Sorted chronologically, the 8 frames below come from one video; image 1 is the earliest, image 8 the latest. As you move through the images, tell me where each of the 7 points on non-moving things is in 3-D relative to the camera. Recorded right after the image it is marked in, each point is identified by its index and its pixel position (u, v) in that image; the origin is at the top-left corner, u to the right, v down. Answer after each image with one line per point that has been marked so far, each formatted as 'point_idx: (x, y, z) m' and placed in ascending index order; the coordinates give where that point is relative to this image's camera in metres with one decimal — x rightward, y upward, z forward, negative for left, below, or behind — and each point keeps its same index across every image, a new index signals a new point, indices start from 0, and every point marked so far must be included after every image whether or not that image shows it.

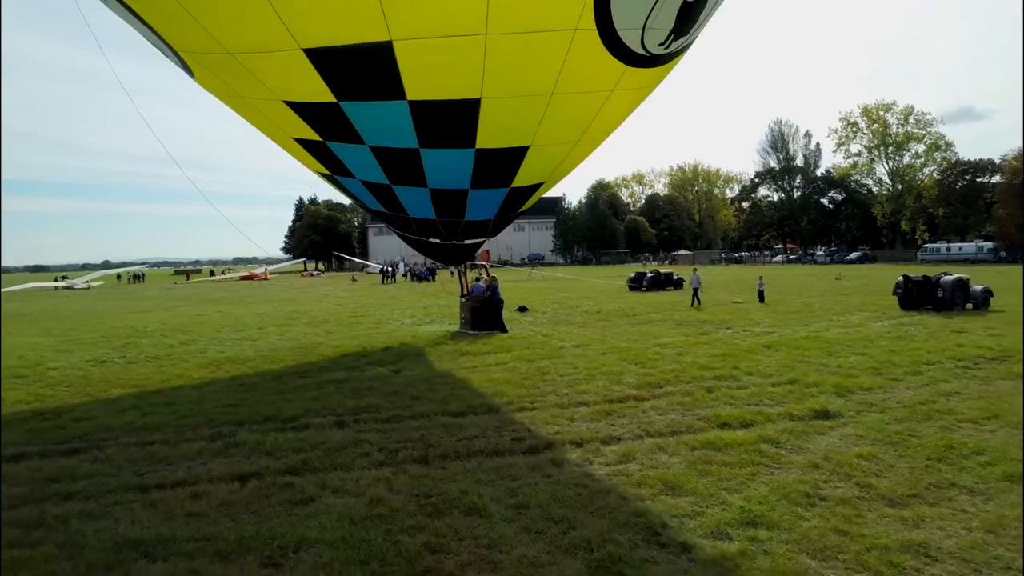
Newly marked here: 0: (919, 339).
0: (+5.6, -0.7, +9.1) m
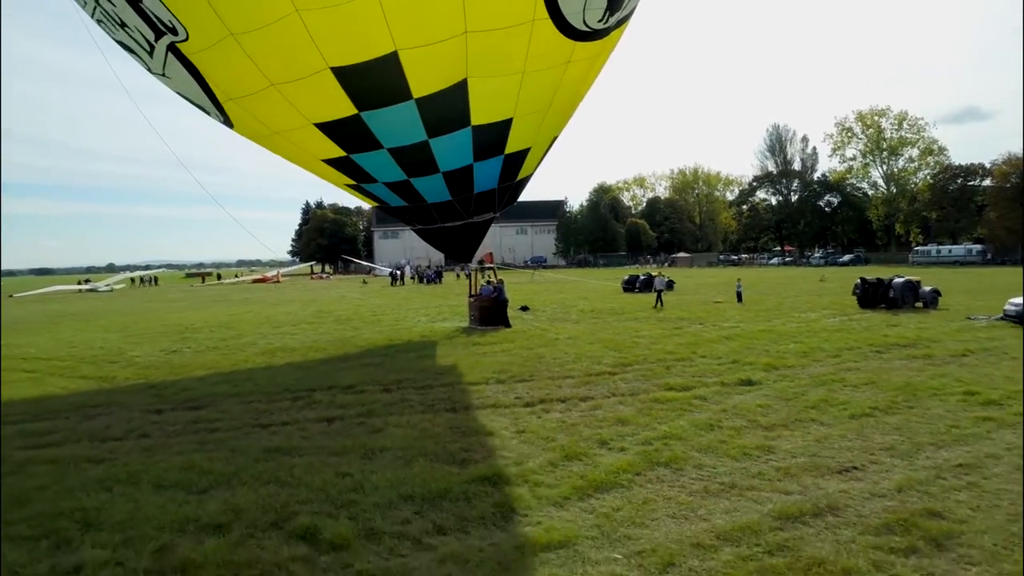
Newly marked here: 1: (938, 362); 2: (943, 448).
0: (+5.6, -0.7, +10.8) m
1: (+5.2, -0.9, +8.0) m
2: (+3.0, -1.1, +4.7) m
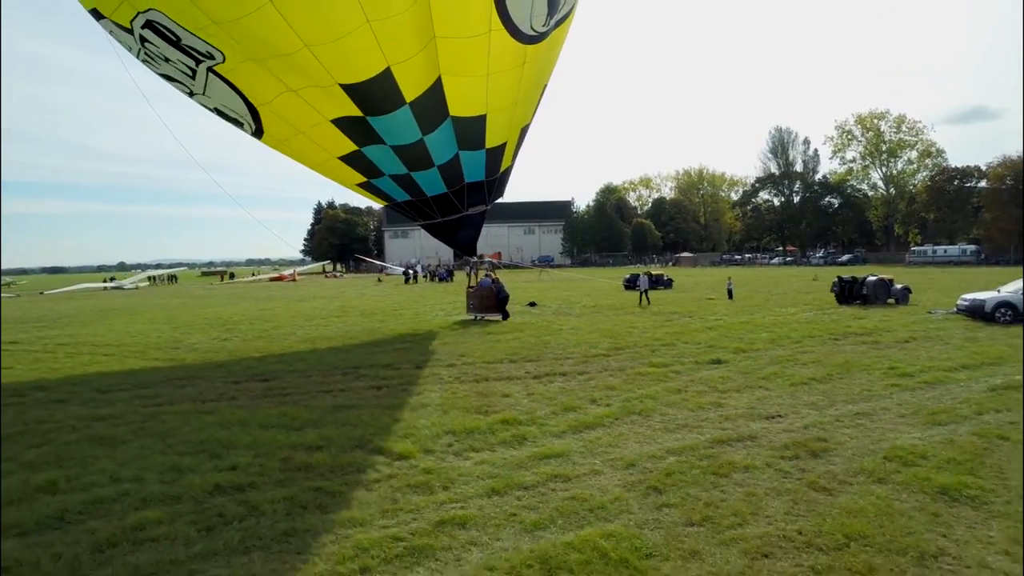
0: (+5.8, -0.6, +12.3) m
1: (+5.3, -0.8, +9.4) m
2: (+3.2, -1.1, +6.2) m
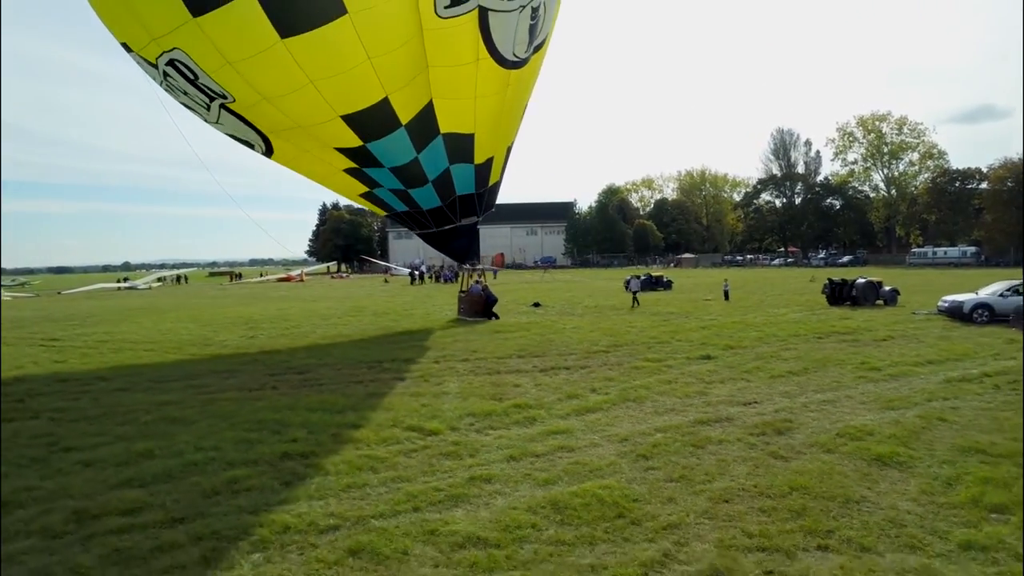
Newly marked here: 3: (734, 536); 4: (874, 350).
0: (+5.9, -0.7, +13.1) m
1: (+5.4, -0.9, +10.3) m
2: (+3.3, -1.1, +7.0) m
3: (+1.2, -1.3, +3.4) m
4: (+5.3, -0.9, +9.7) m
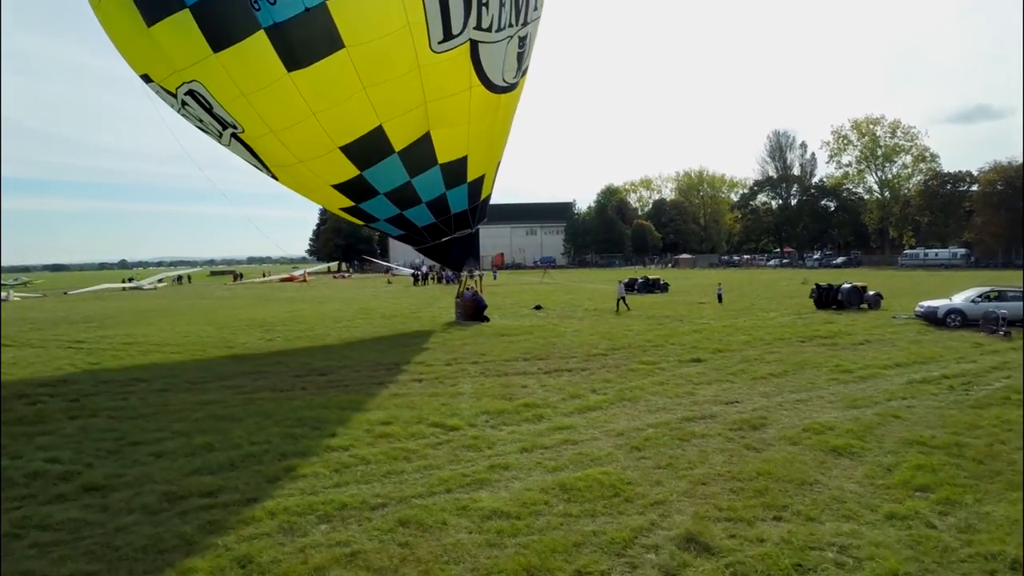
0: (+6.0, -0.8, +14.0) m
1: (+5.5, -1.0, +11.1) m
2: (+3.4, -1.2, +7.9) m
3: (+1.3, -1.4, +4.2) m
4: (+5.4, -1.0, +10.6) m
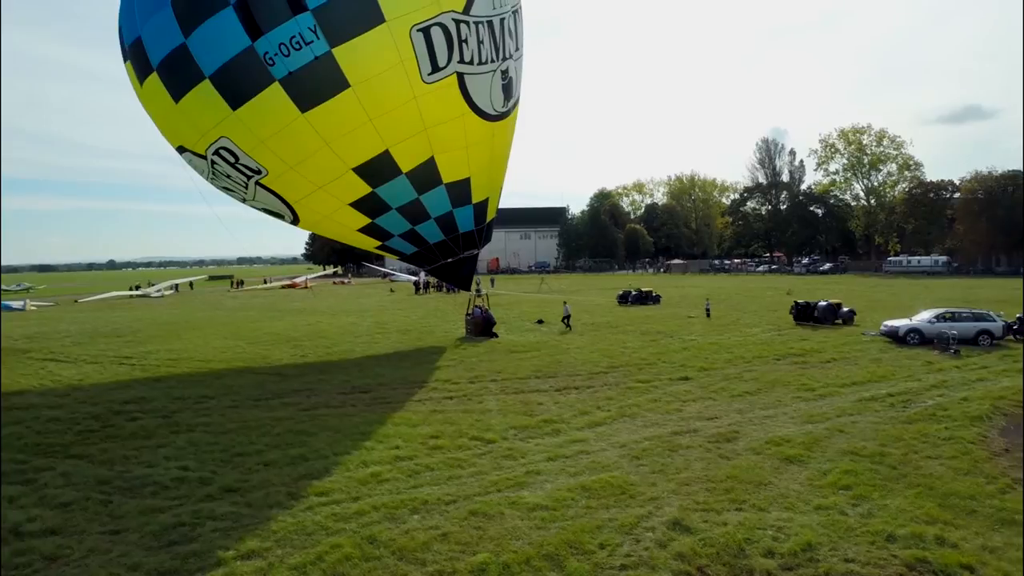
0: (+6.2, -1.3, +15.7) m
1: (+5.8, -1.5, +12.8) m
2: (+3.7, -1.8, +9.5) m
3: (+1.6, -1.9, +5.9) m
4: (+5.7, -1.6, +12.3) m
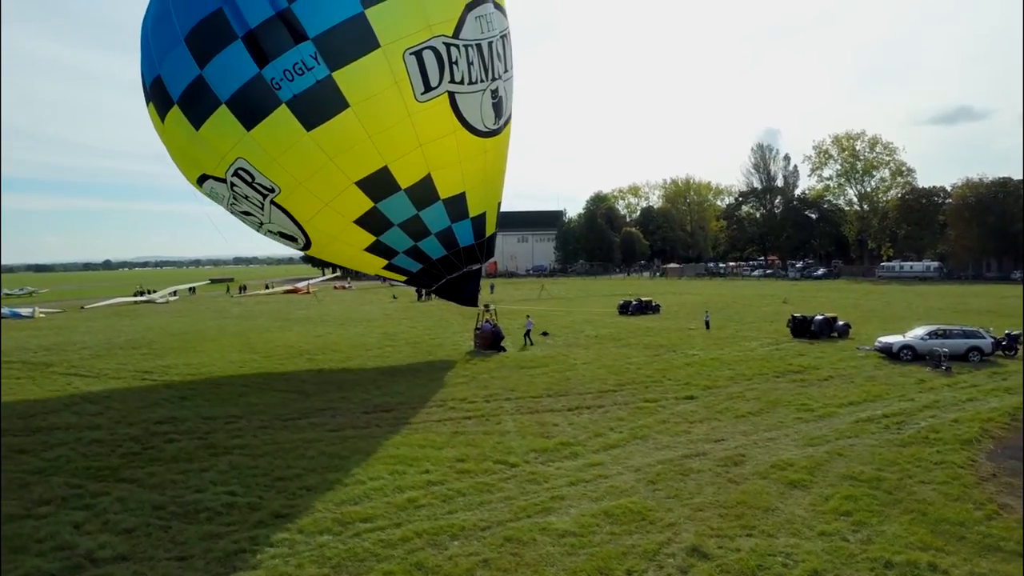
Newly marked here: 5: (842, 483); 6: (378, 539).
0: (+6.5, -1.8, +16.3) m
1: (+6.0, -2.0, +13.4) m
2: (+3.9, -2.2, +10.1) m
3: (+1.9, -2.4, +6.5) m
4: (+5.9, -2.0, +12.9) m
5: (+3.9, -2.3, +7.7) m
6: (-1.3, -2.4, +6.4) m
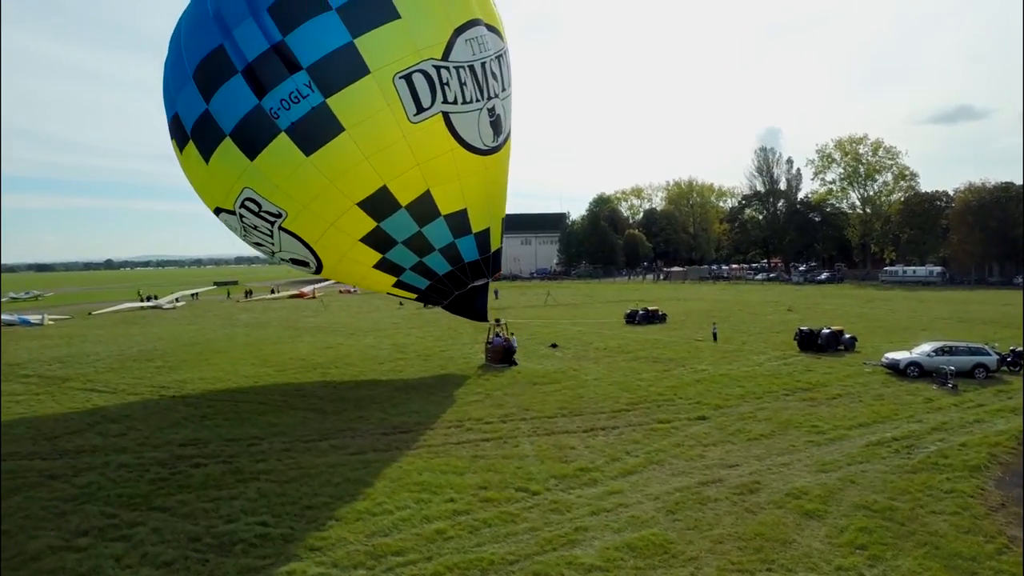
0: (+6.8, -2.2, +16.5) m
1: (+6.3, -2.4, +13.7) m
2: (+4.2, -2.6, +10.4) m
3: (+2.2, -2.8, +6.7) m
4: (+6.2, -2.4, +13.1) m
5: (+4.2, -2.7, +8.0) m
6: (-1.0, -2.9, +6.6) m
